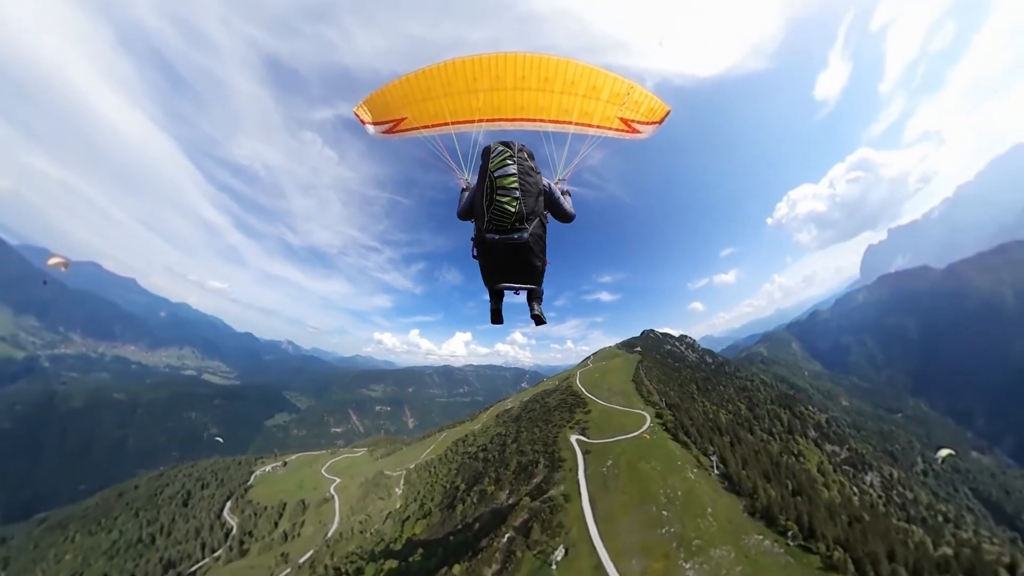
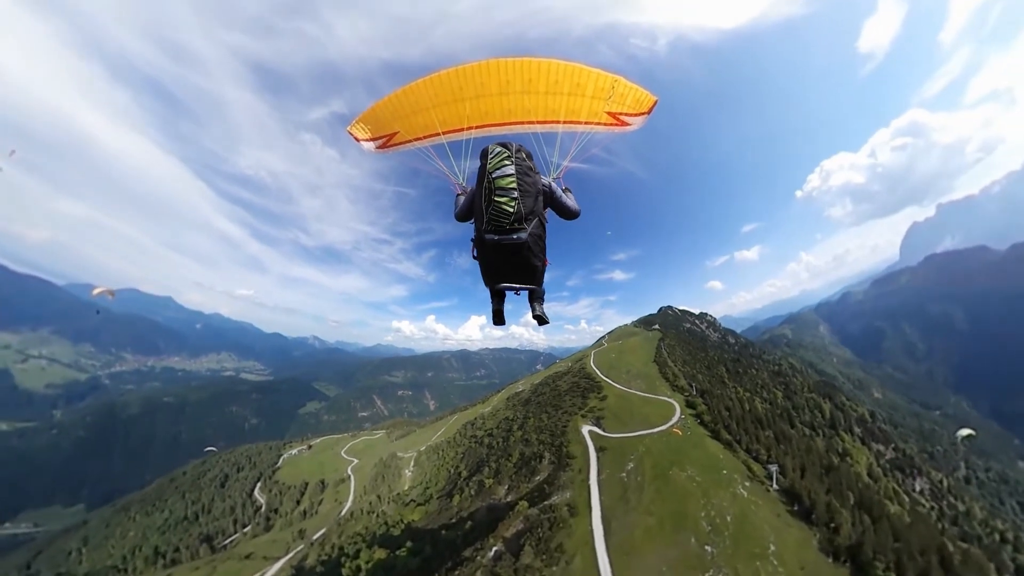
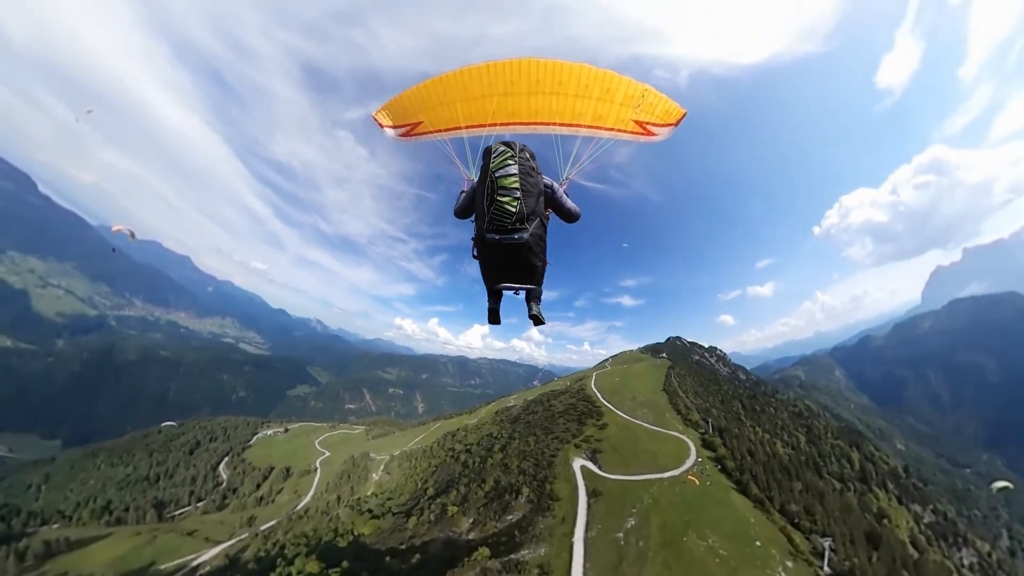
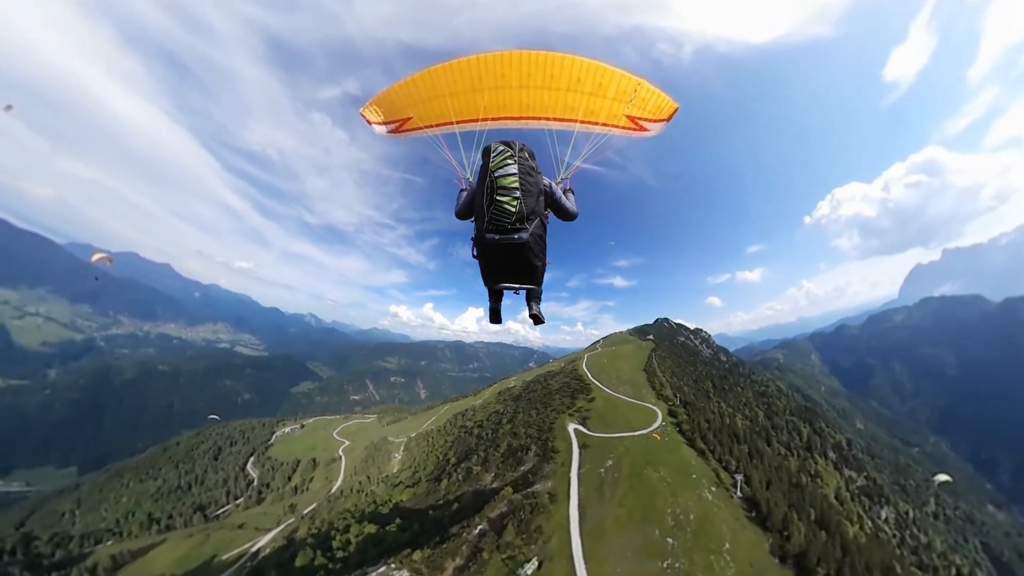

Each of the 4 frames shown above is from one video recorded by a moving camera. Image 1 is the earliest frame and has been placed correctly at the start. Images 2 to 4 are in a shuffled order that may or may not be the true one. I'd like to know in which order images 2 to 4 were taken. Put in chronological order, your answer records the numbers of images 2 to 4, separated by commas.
4, 2, 3
